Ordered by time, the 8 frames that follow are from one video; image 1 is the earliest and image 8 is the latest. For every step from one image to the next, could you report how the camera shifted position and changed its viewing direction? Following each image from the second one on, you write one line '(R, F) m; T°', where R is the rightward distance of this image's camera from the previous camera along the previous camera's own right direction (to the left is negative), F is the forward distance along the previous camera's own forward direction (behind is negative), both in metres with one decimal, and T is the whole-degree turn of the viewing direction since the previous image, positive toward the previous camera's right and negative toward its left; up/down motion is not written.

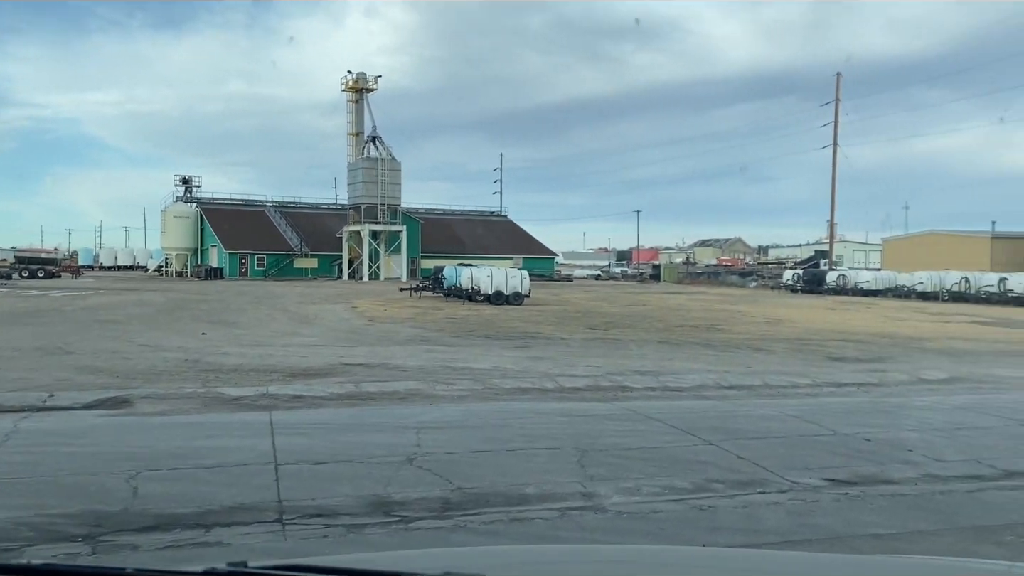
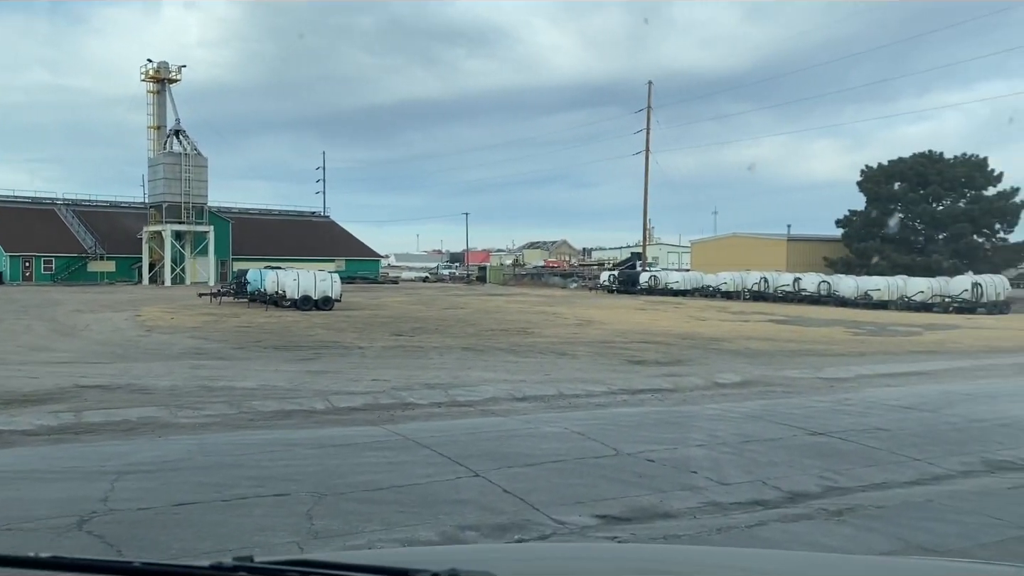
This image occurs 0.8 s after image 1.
(+1.0, +1.5) m; +11°
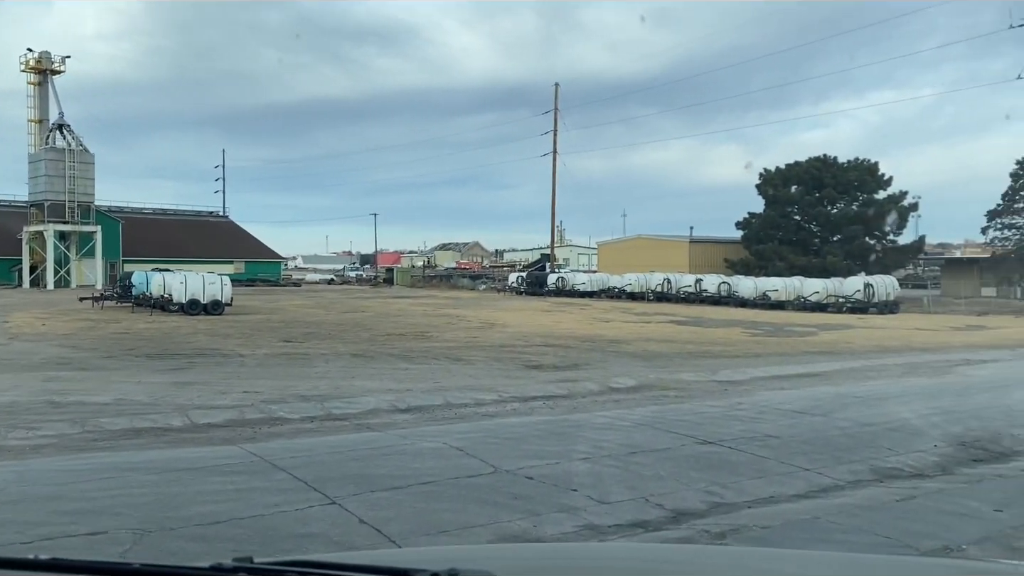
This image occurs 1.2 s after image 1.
(+0.5, +0.8) m; +6°
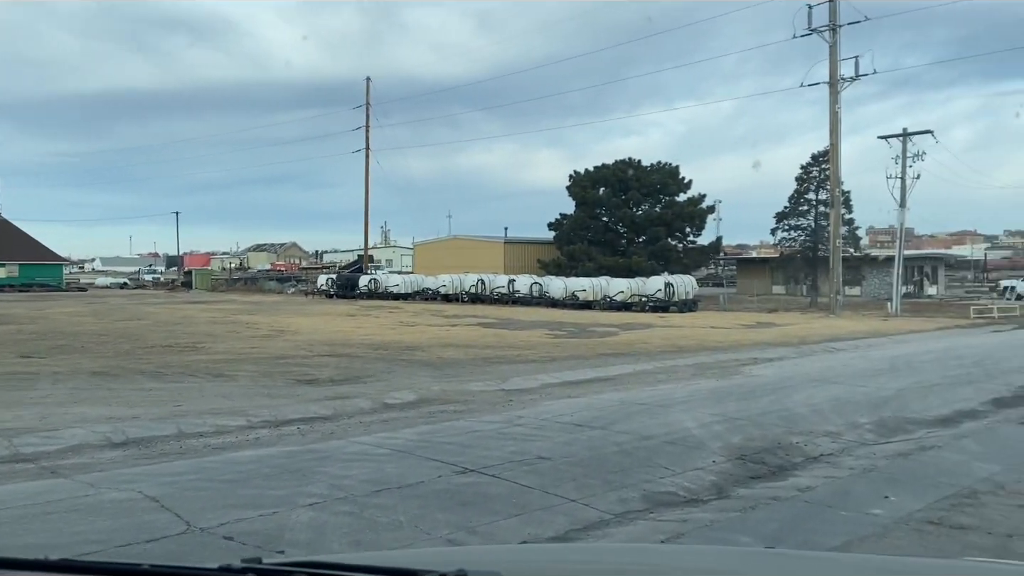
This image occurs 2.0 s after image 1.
(+1.0, +1.5) m; +12°
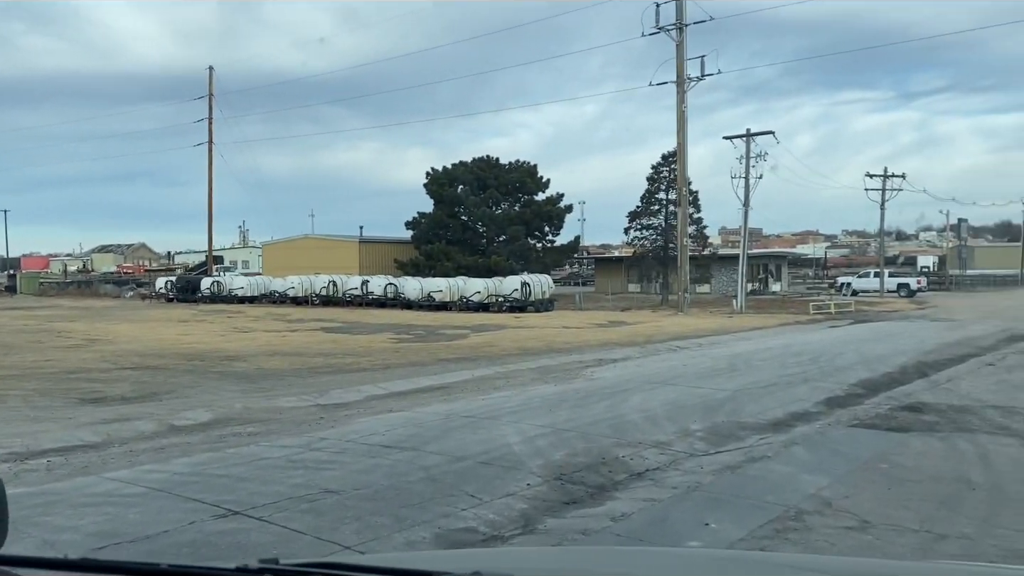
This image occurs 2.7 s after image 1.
(+0.8, +1.2) m; +9°
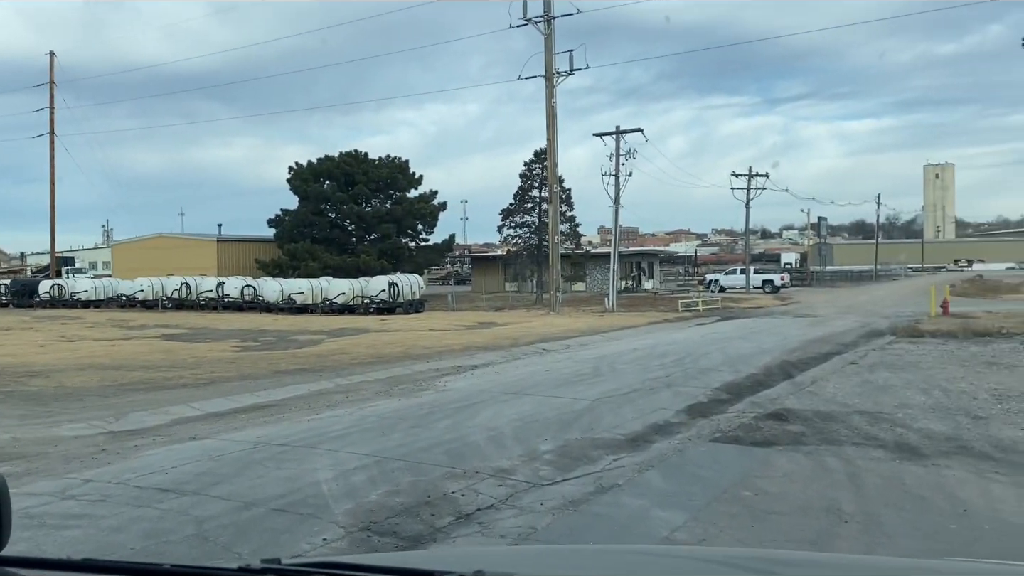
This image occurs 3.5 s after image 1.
(+0.7, +1.5) m; +8°
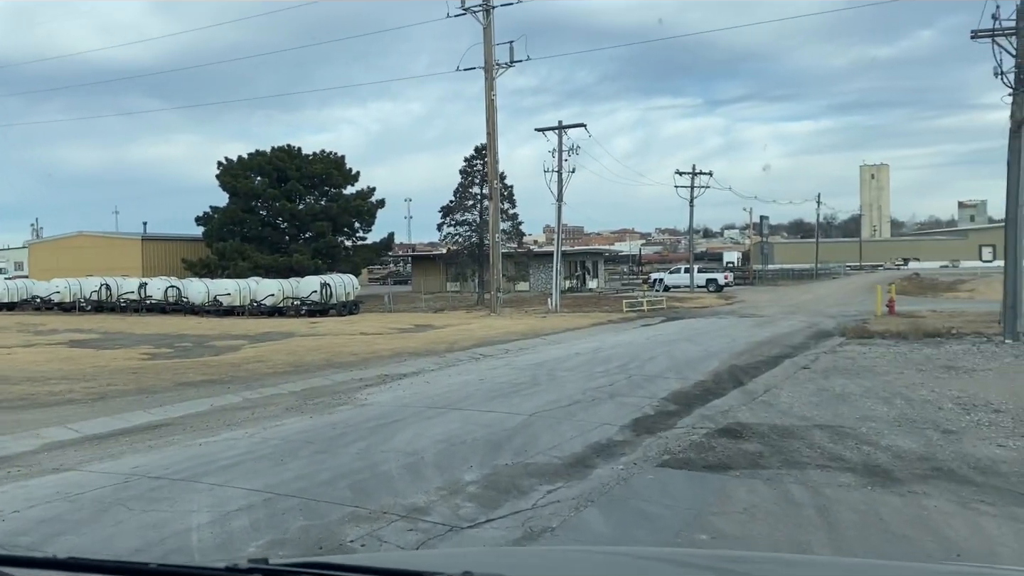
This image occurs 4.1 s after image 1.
(+0.3, +1.4) m; +4°
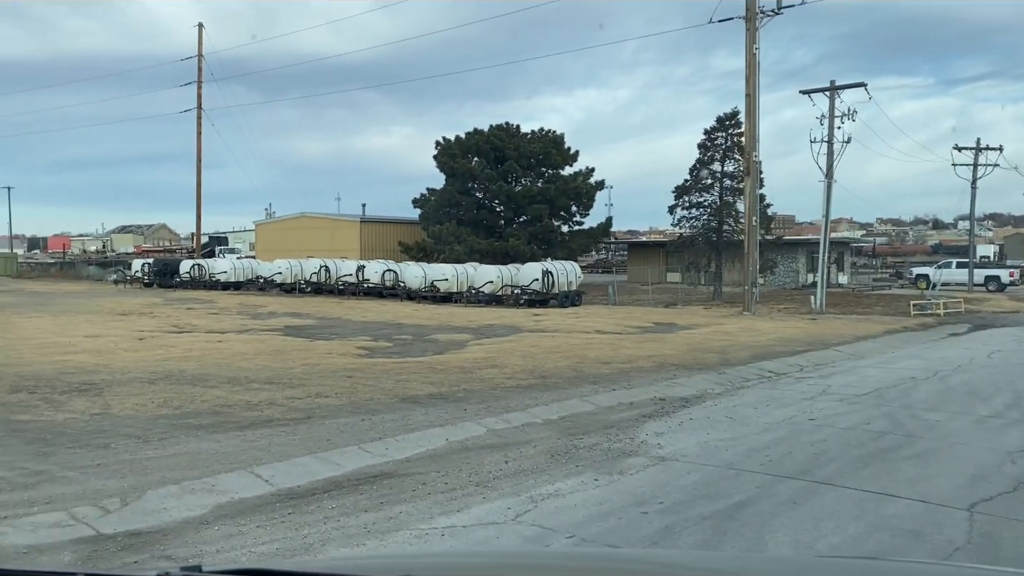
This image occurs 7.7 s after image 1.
(-1.9, +4.3) m; -13°
